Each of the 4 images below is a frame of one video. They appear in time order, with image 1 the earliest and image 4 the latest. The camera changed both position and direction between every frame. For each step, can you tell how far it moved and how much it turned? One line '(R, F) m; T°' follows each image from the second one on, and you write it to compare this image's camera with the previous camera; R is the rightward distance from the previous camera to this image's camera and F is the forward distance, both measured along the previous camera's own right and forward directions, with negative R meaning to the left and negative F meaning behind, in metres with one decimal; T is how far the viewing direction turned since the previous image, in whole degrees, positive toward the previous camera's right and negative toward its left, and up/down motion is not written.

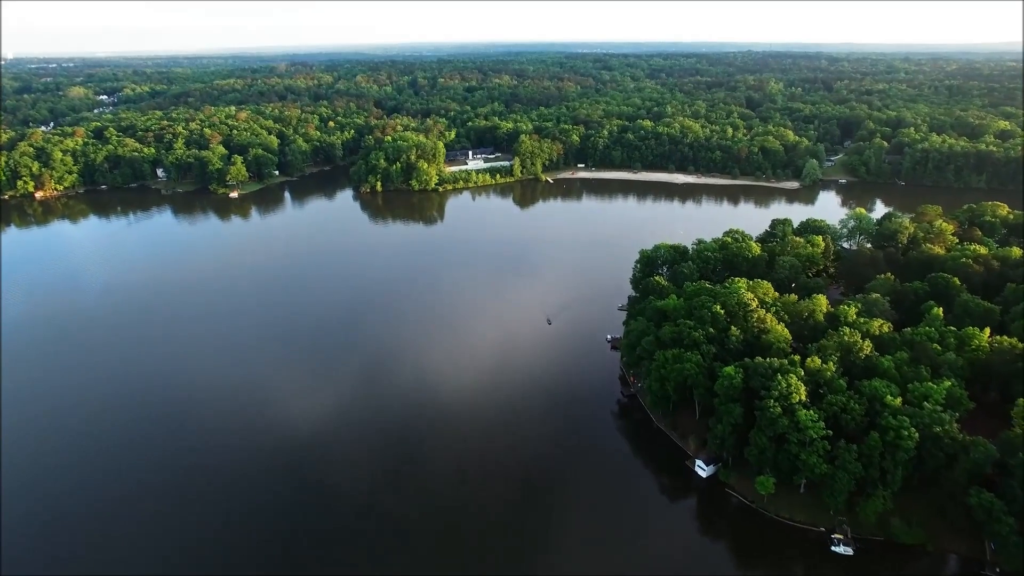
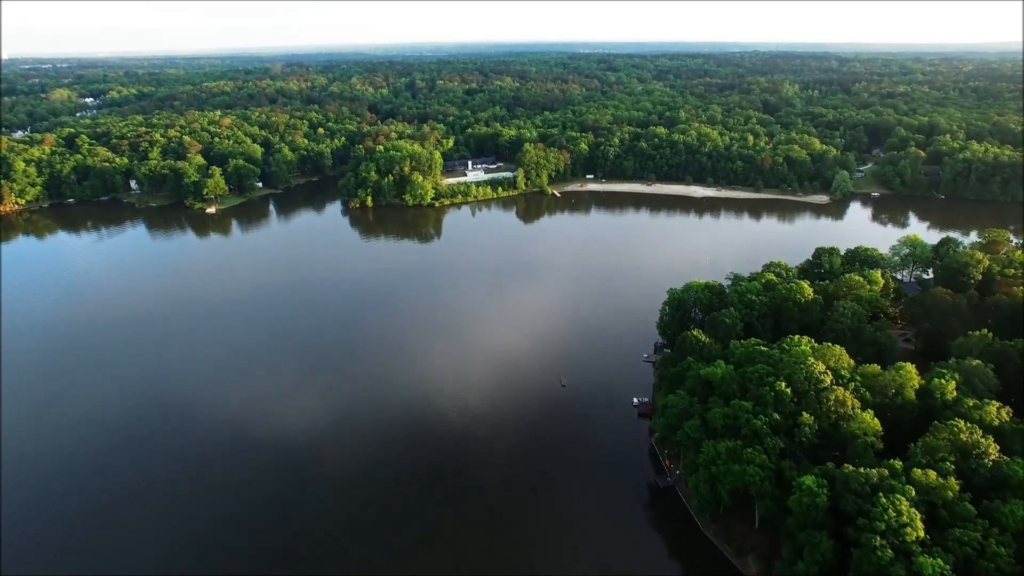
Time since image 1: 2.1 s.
(-0.2, +5.5) m; 0°
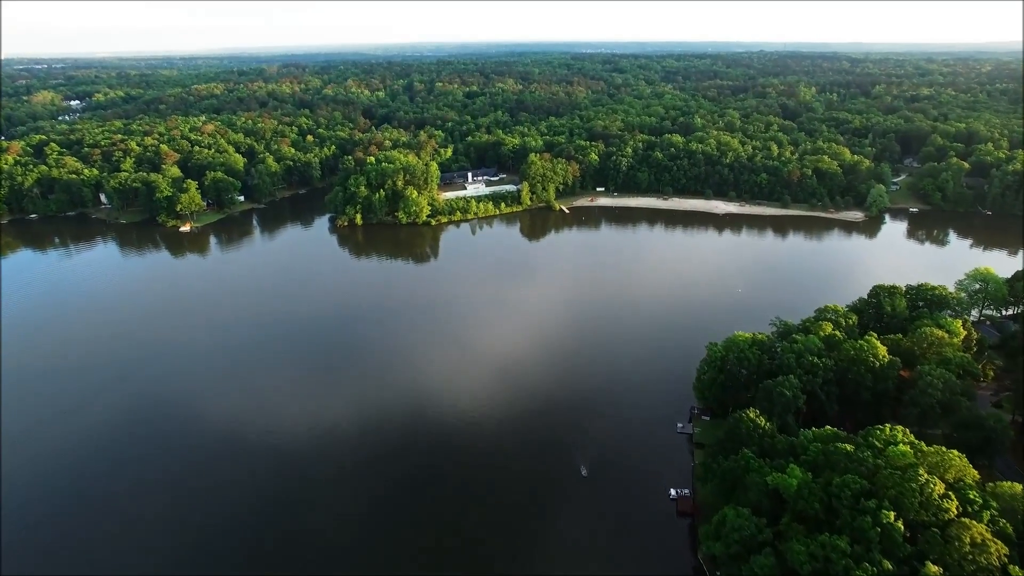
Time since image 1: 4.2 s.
(-0.2, +5.3) m; 0°
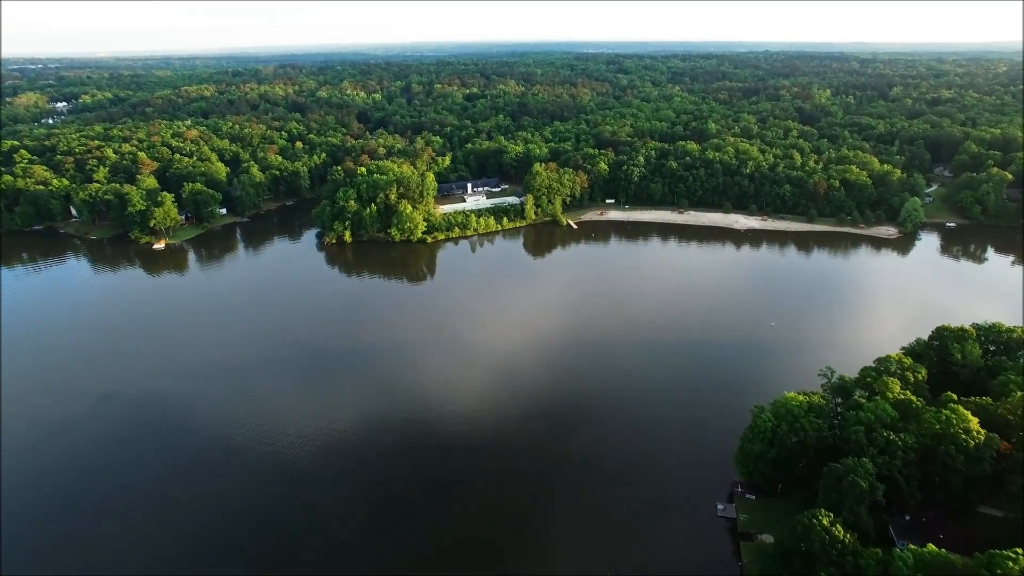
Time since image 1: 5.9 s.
(-0.2, +4.3) m; 0°
